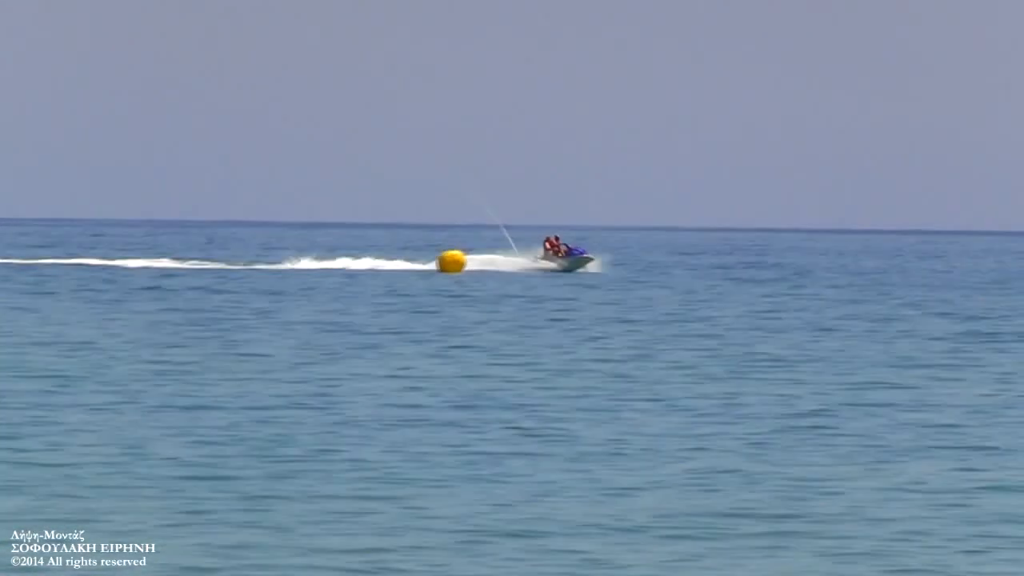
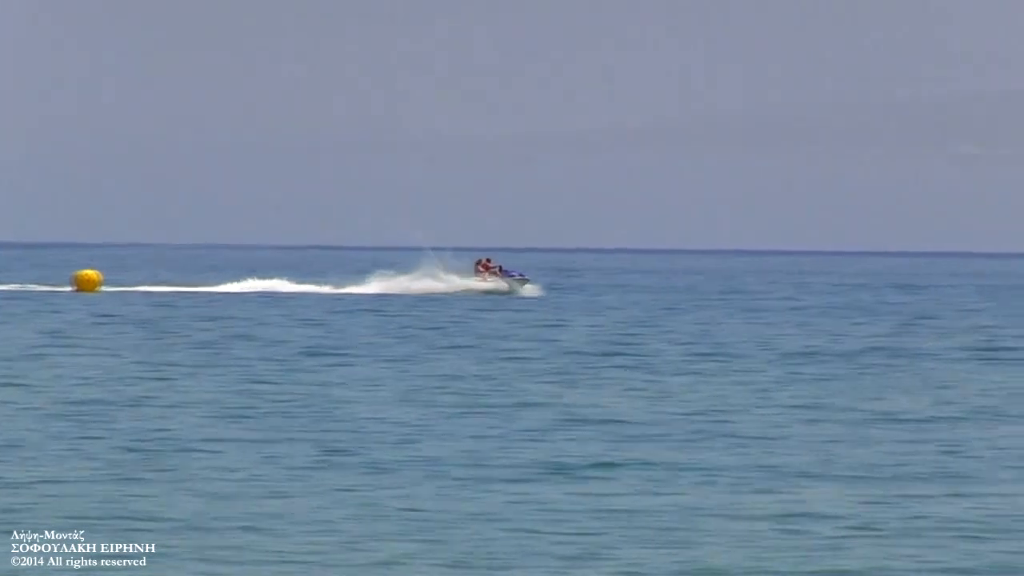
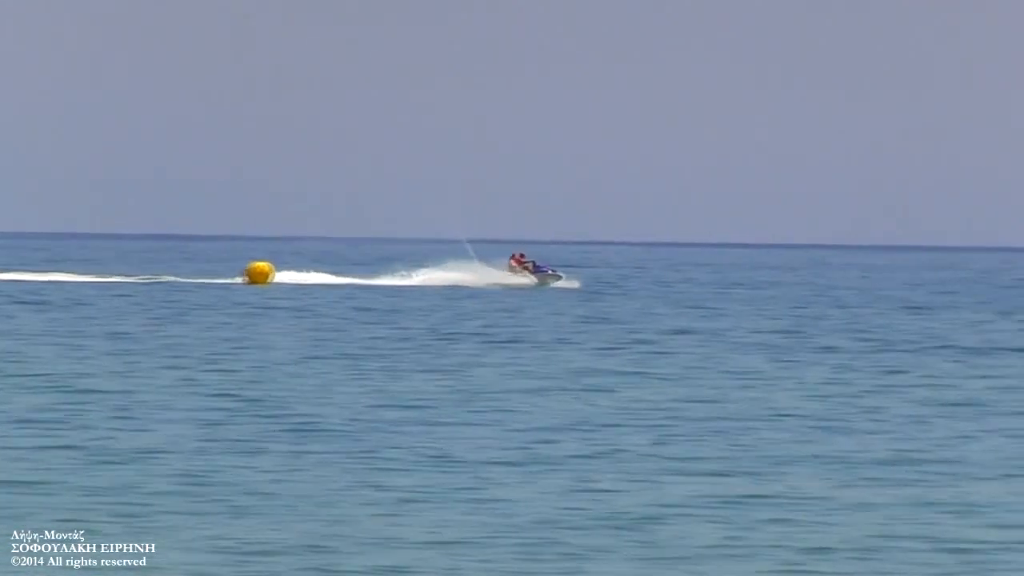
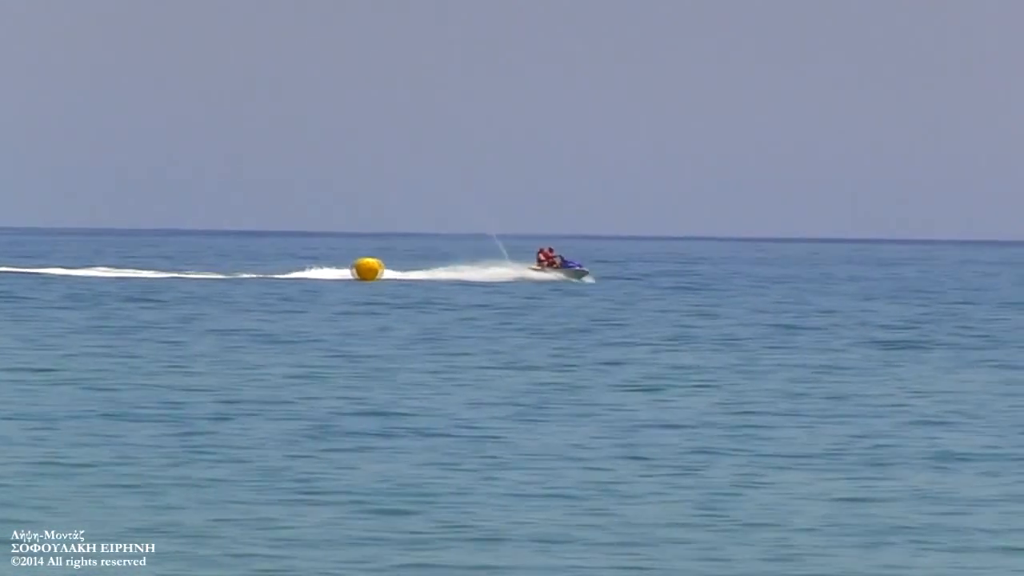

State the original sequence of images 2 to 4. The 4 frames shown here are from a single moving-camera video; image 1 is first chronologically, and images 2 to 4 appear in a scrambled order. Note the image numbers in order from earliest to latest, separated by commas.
4, 3, 2
